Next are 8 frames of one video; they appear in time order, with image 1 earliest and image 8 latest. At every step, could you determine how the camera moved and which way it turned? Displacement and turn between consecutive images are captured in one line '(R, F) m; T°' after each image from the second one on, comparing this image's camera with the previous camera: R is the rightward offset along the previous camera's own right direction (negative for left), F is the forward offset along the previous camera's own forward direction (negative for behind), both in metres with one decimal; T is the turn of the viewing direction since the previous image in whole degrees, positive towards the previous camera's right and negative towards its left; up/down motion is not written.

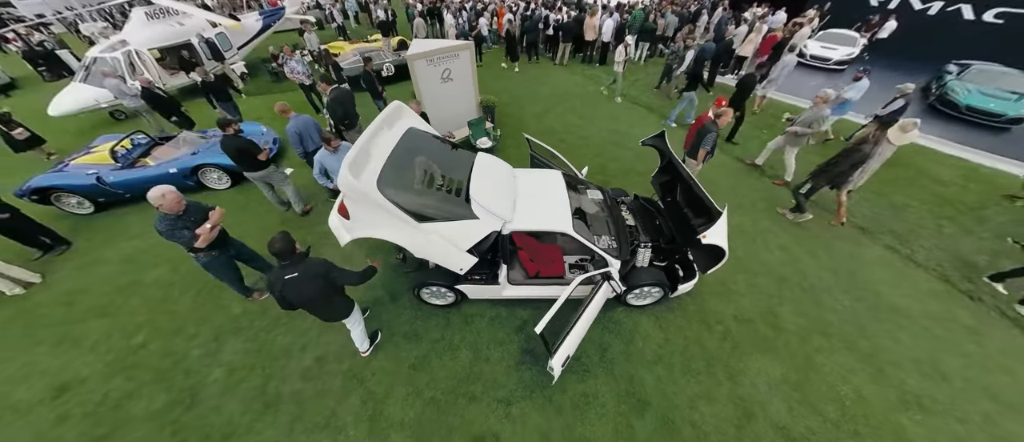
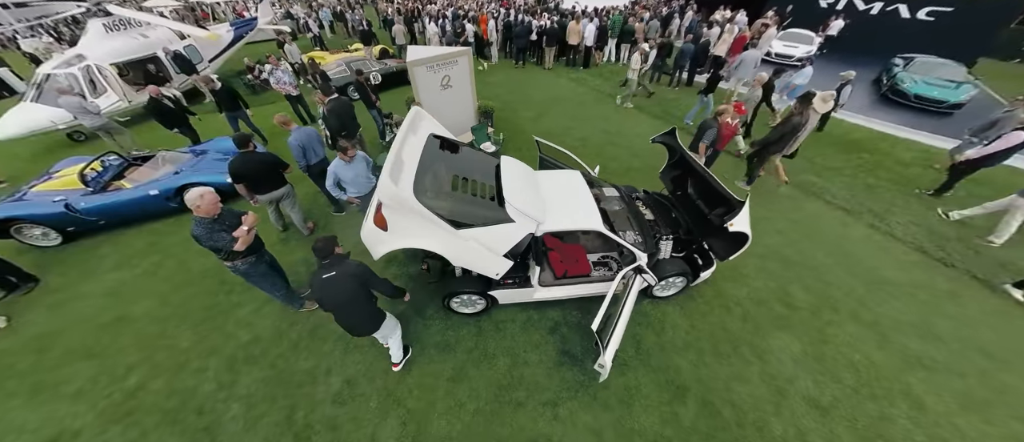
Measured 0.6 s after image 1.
(-0.5, 0.0) m; +4°
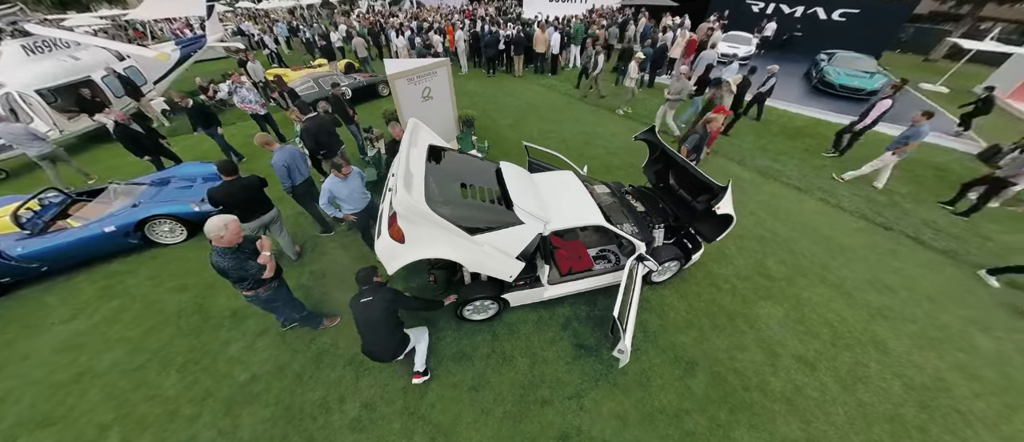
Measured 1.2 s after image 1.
(-0.4, -0.1) m; +5°
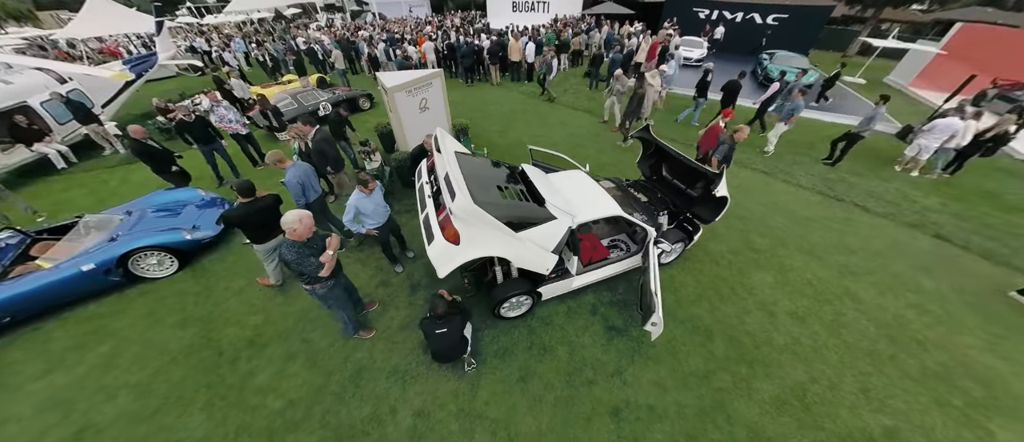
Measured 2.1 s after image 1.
(-0.7, -0.2) m; +5°
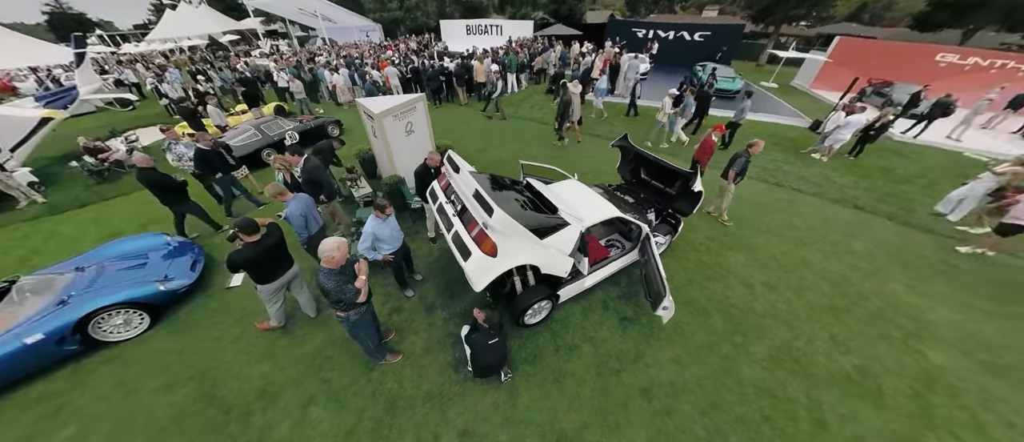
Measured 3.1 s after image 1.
(-0.6, -0.2) m; +7°
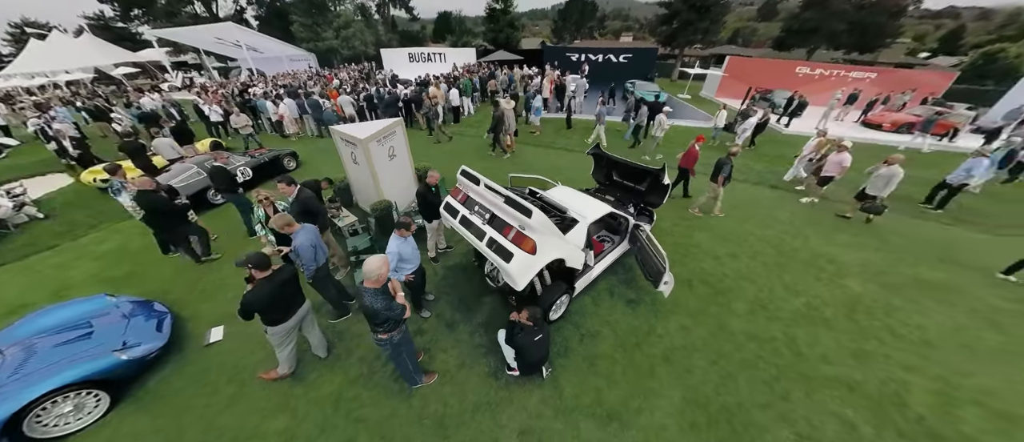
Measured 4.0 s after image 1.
(-0.8, -0.2) m; +10°
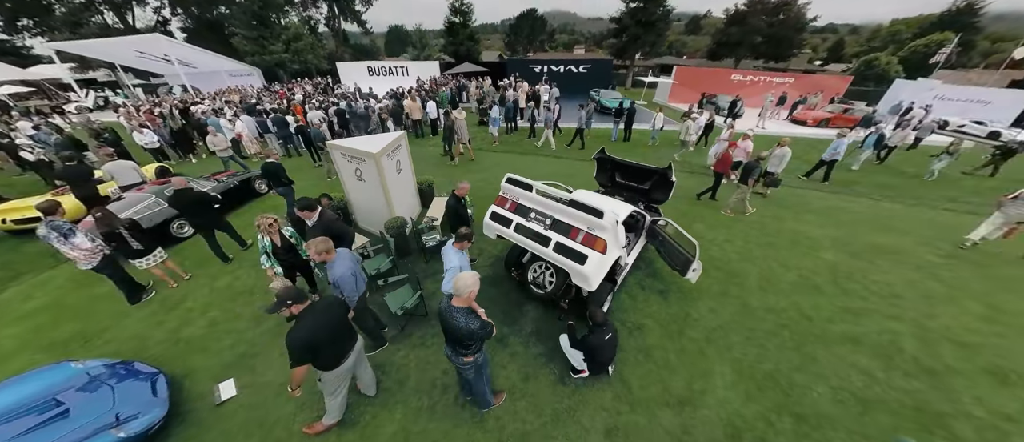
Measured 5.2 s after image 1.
(-1.1, +0.1) m; +8°
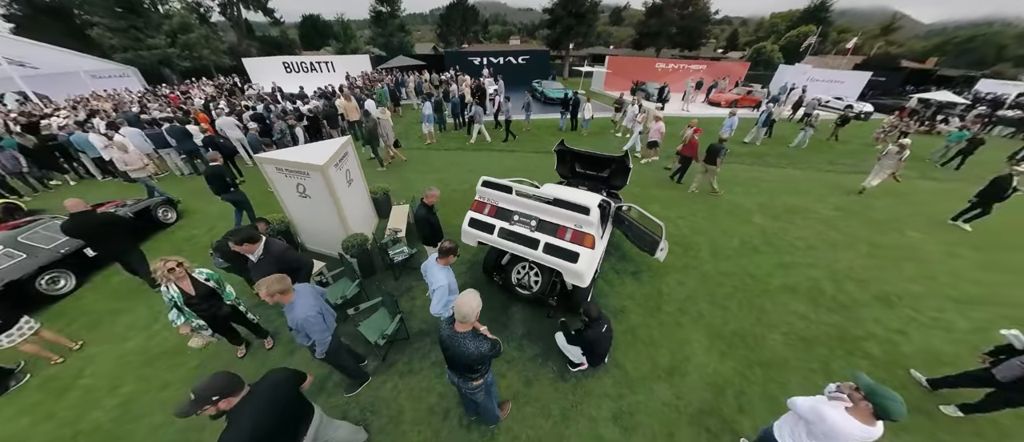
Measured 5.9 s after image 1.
(-0.3, +0.2) m; +10°
